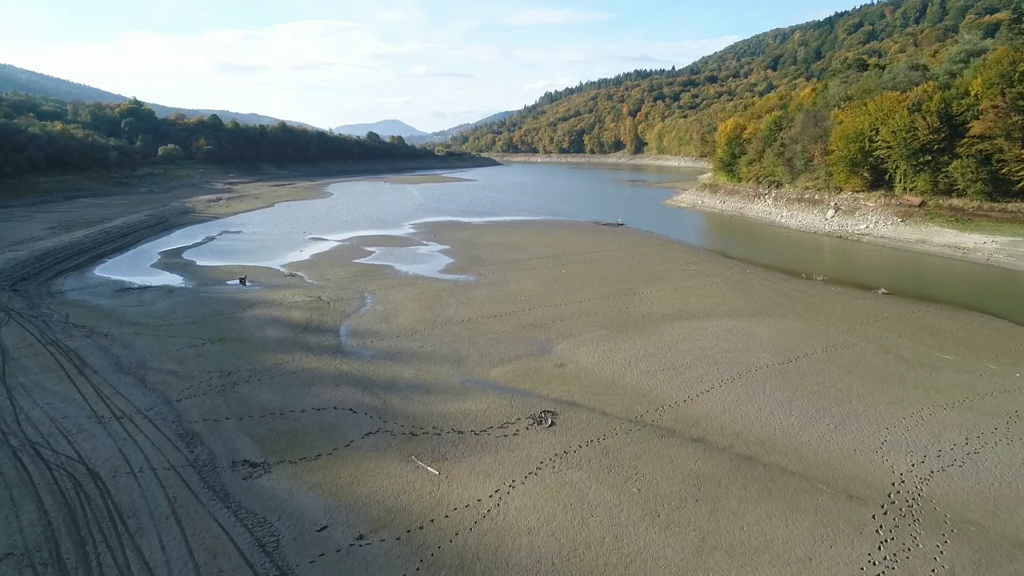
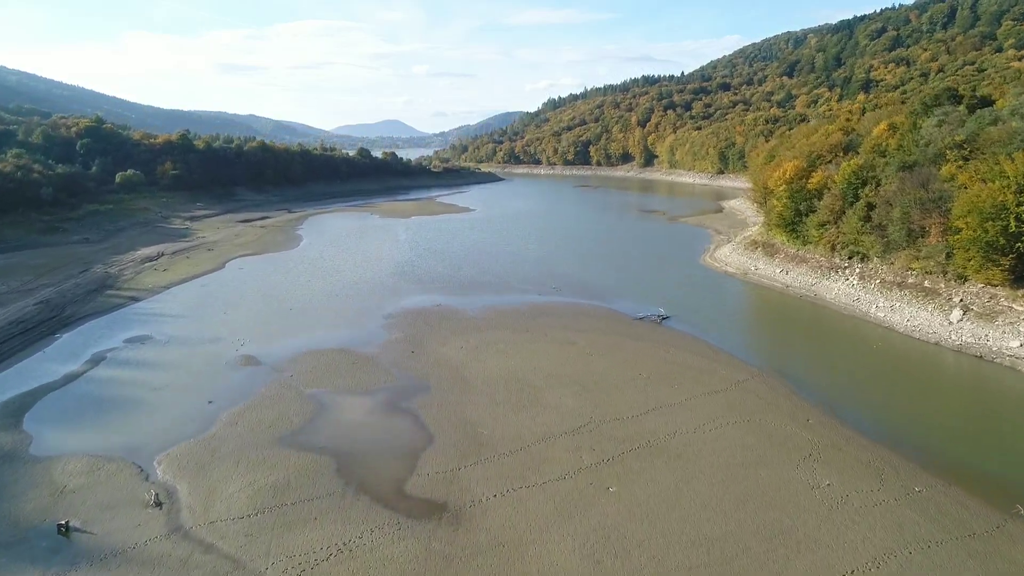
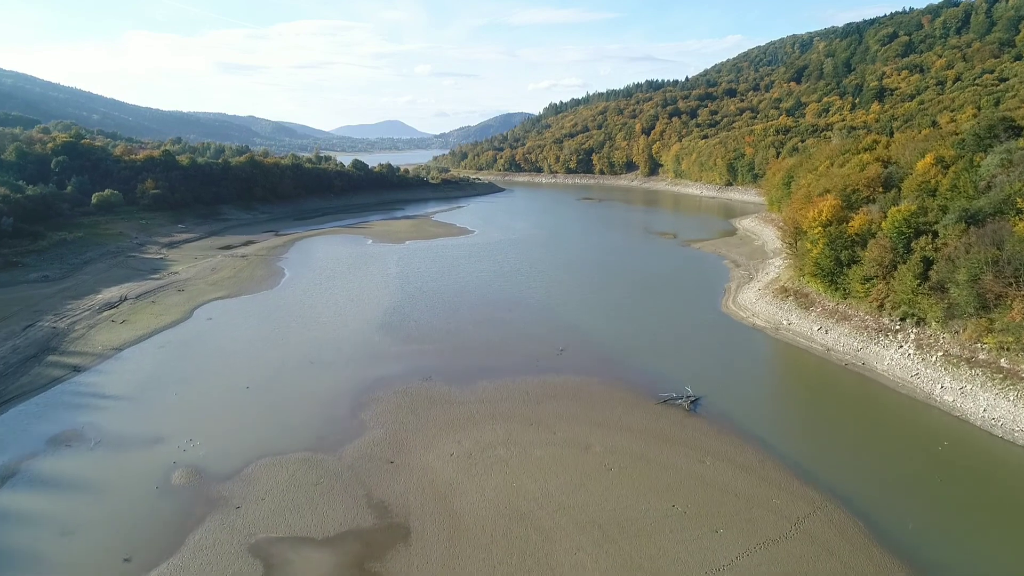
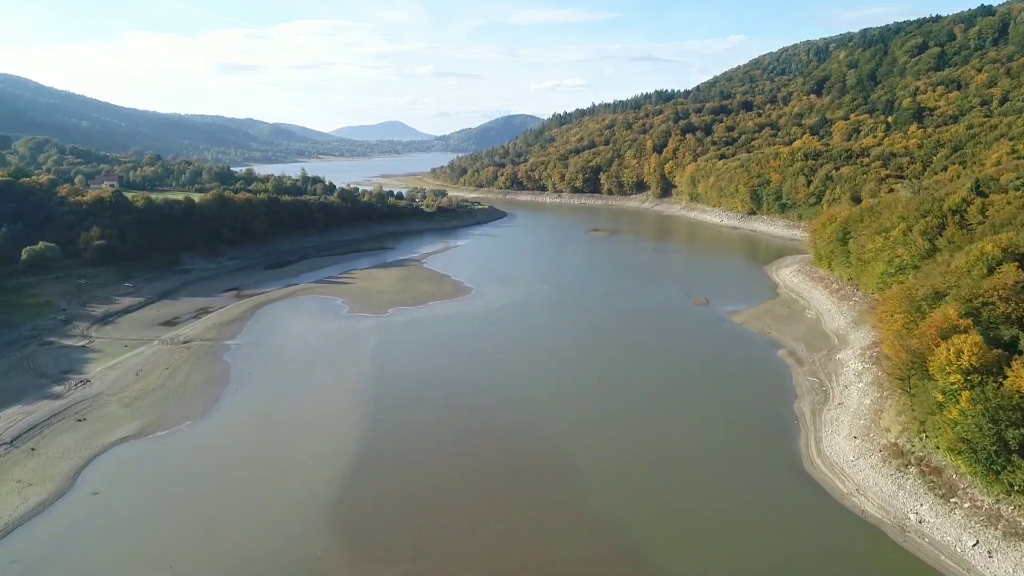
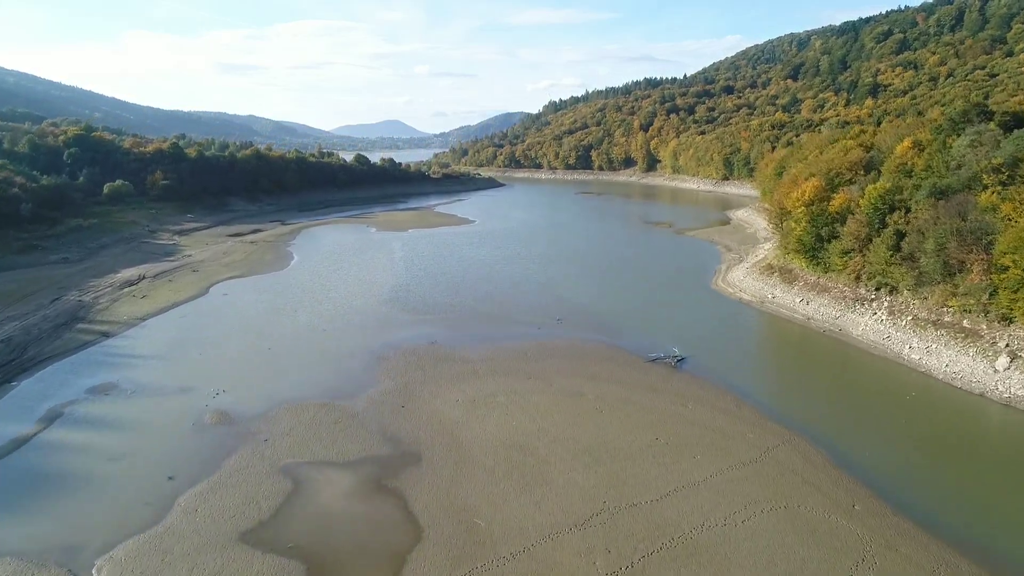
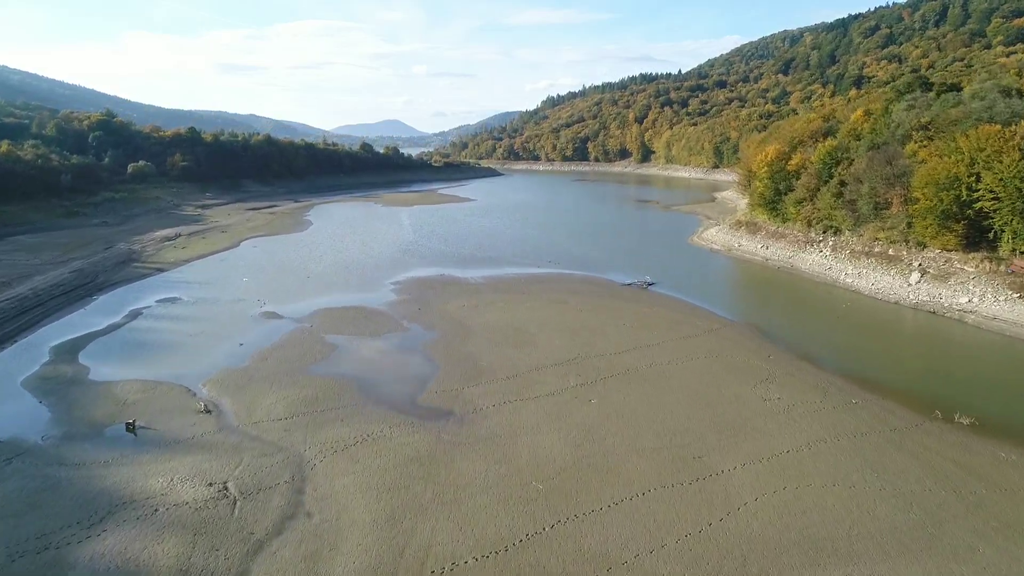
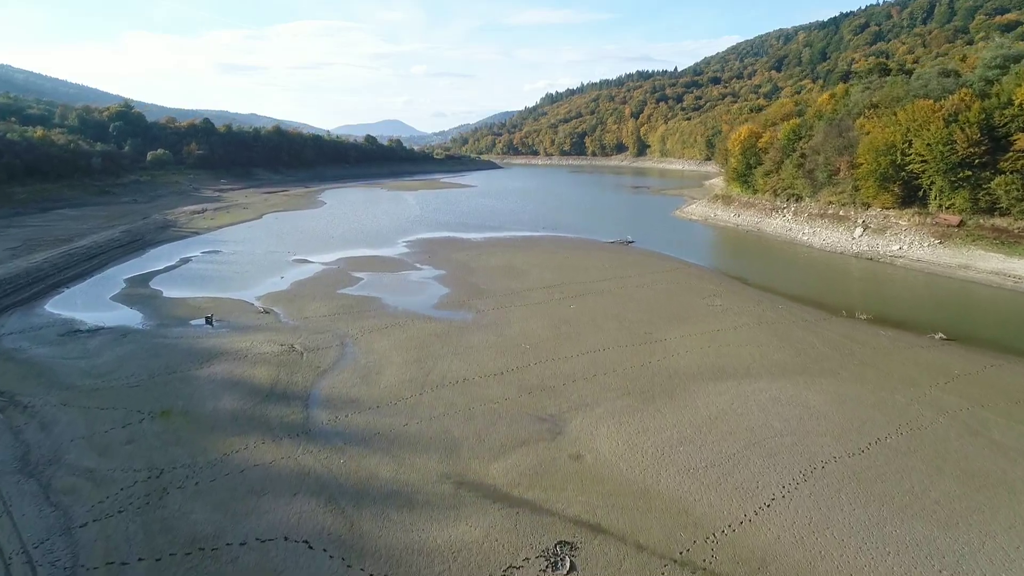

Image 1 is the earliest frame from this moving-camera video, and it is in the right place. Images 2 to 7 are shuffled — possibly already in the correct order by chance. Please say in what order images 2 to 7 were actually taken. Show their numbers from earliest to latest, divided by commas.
7, 6, 2, 5, 3, 4
